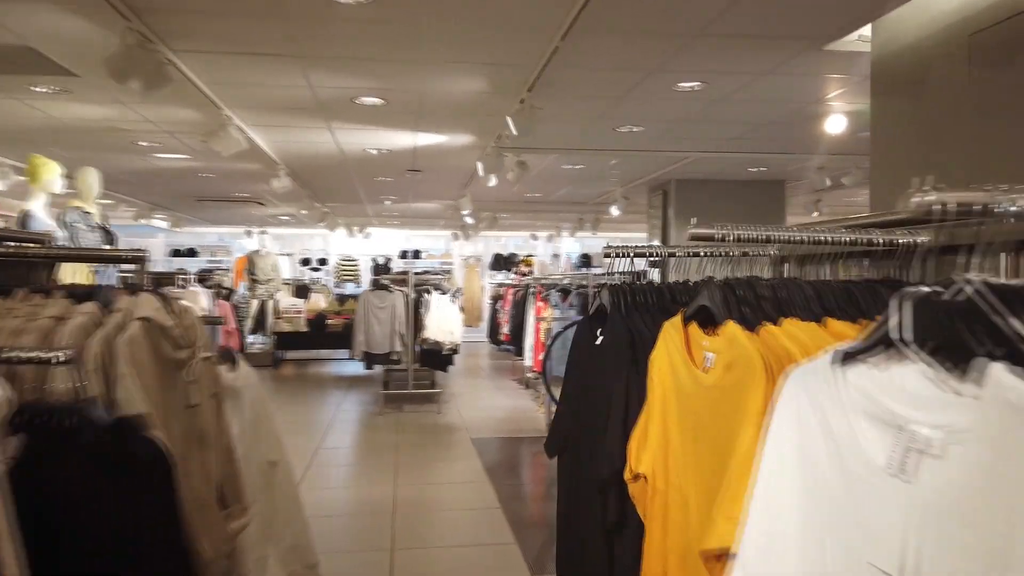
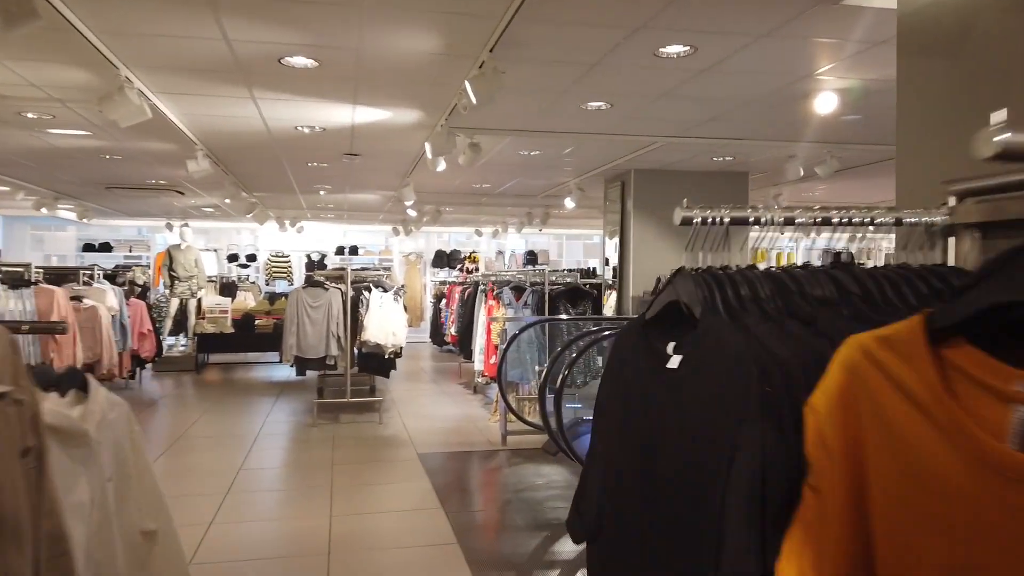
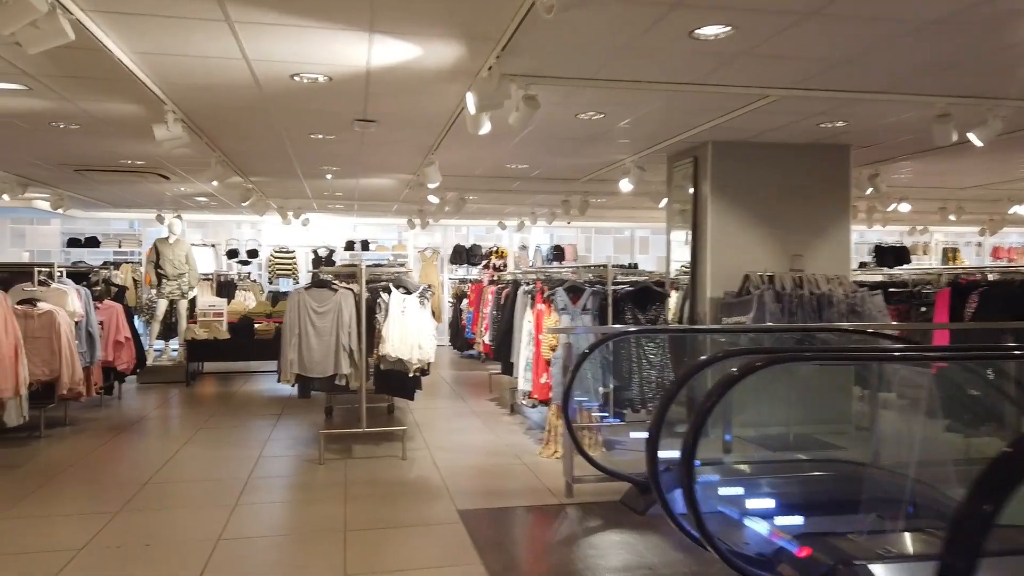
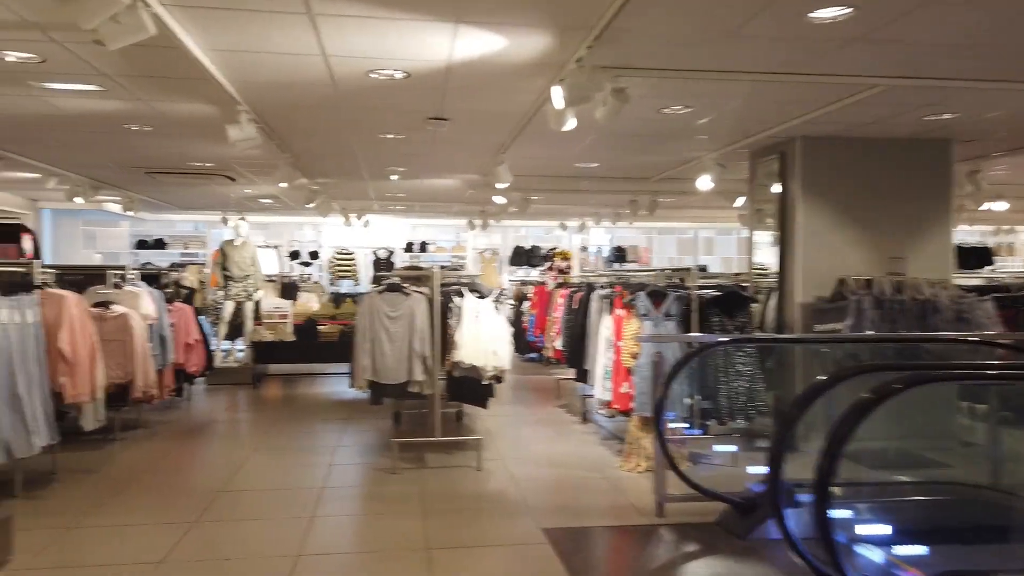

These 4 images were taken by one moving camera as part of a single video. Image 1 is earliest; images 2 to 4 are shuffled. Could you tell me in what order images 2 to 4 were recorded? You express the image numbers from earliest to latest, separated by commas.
2, 3, 4
